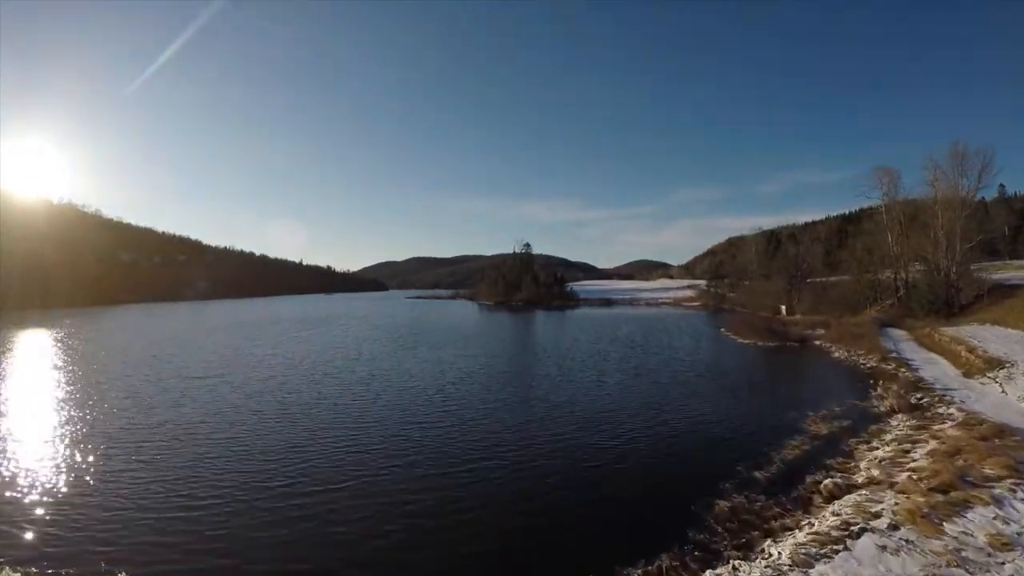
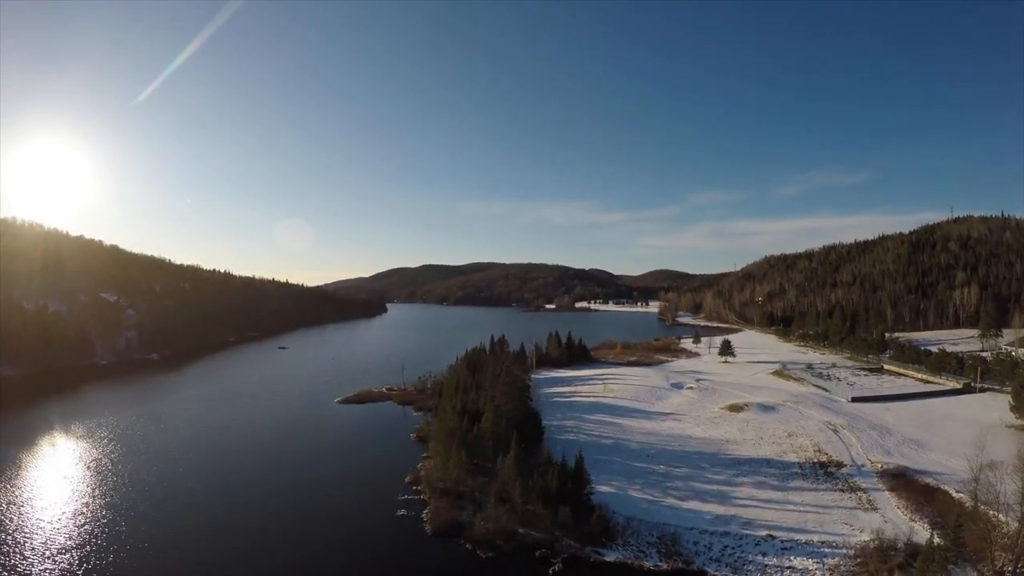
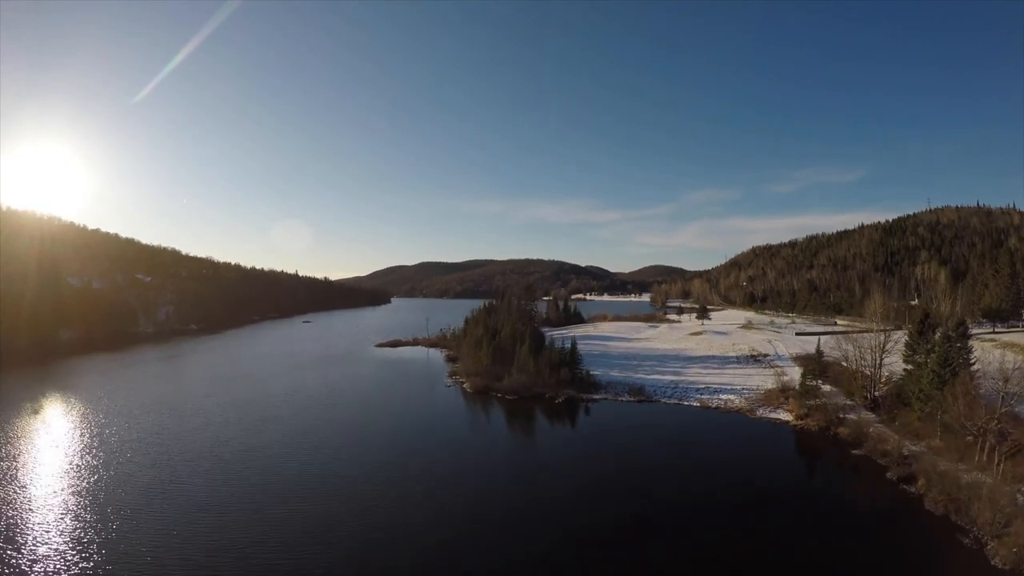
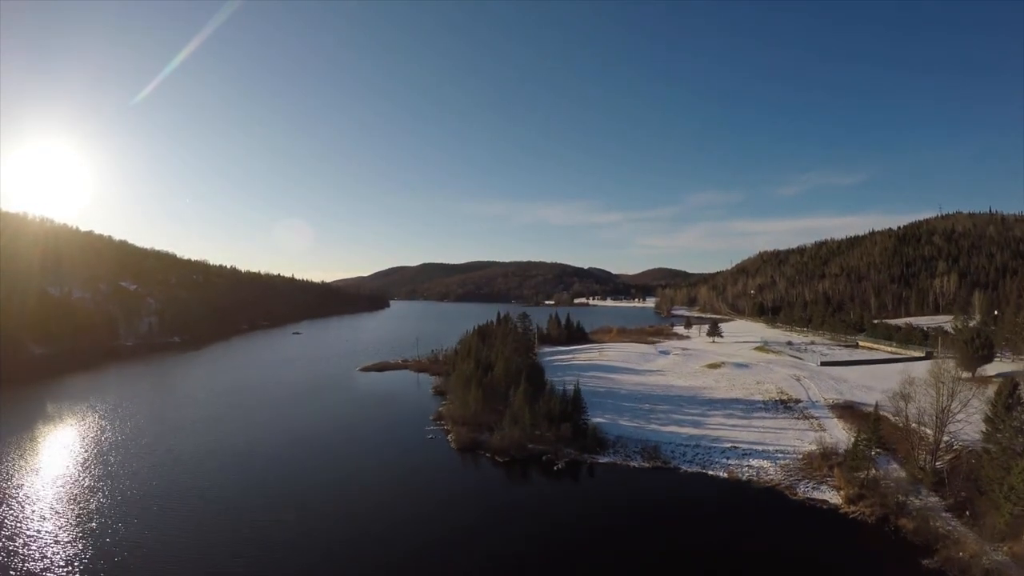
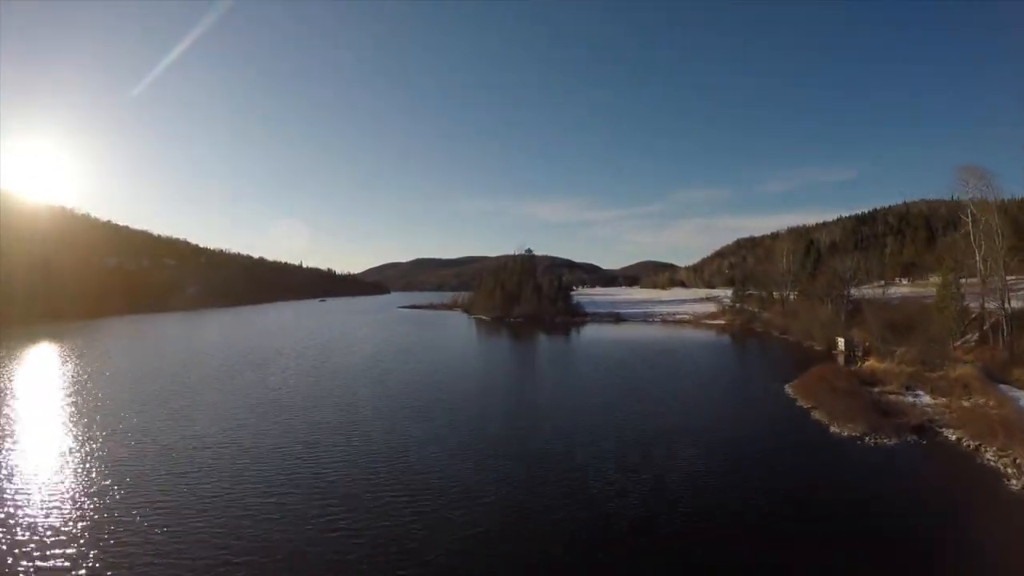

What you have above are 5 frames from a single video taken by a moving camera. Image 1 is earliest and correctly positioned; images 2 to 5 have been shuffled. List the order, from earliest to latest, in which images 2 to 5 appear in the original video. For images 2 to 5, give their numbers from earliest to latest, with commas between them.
5, 3, 4, 2
